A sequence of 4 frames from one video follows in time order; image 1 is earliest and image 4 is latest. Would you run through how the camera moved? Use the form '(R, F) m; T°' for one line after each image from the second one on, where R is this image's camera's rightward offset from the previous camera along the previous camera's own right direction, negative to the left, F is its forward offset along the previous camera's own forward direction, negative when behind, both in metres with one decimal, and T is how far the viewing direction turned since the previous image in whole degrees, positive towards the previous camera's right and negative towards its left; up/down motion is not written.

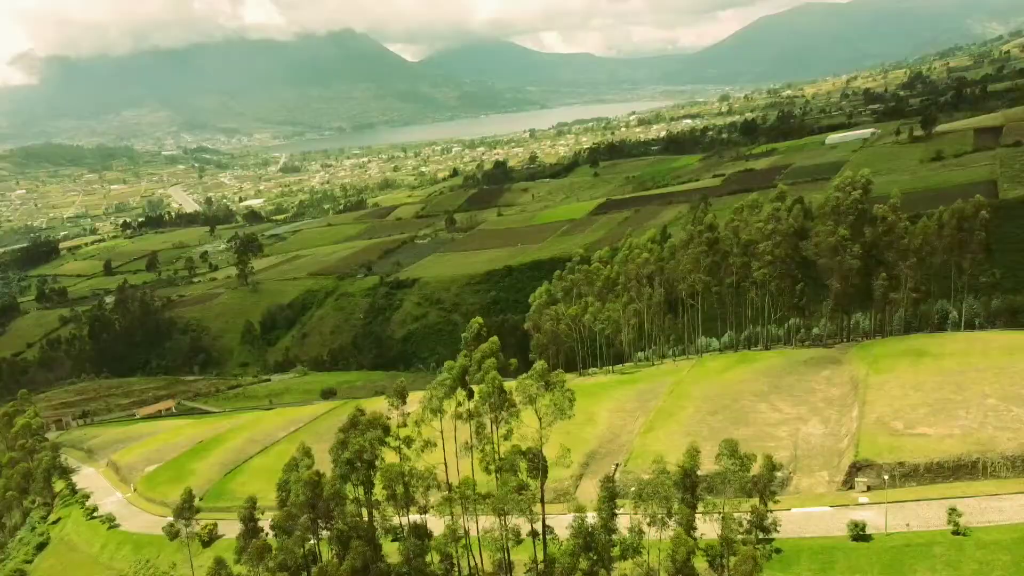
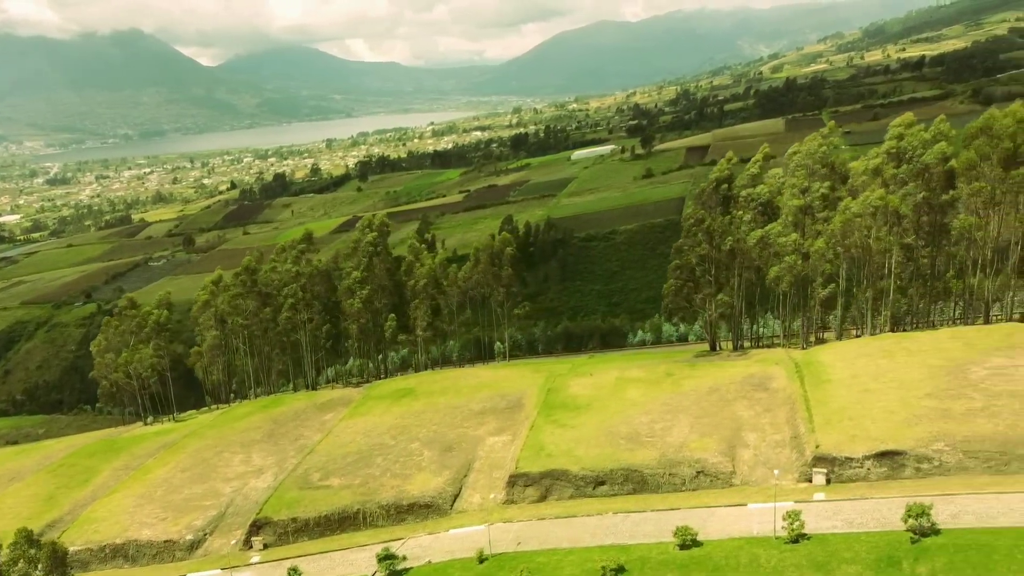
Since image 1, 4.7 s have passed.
(+22.7, -1.9) m; +12°
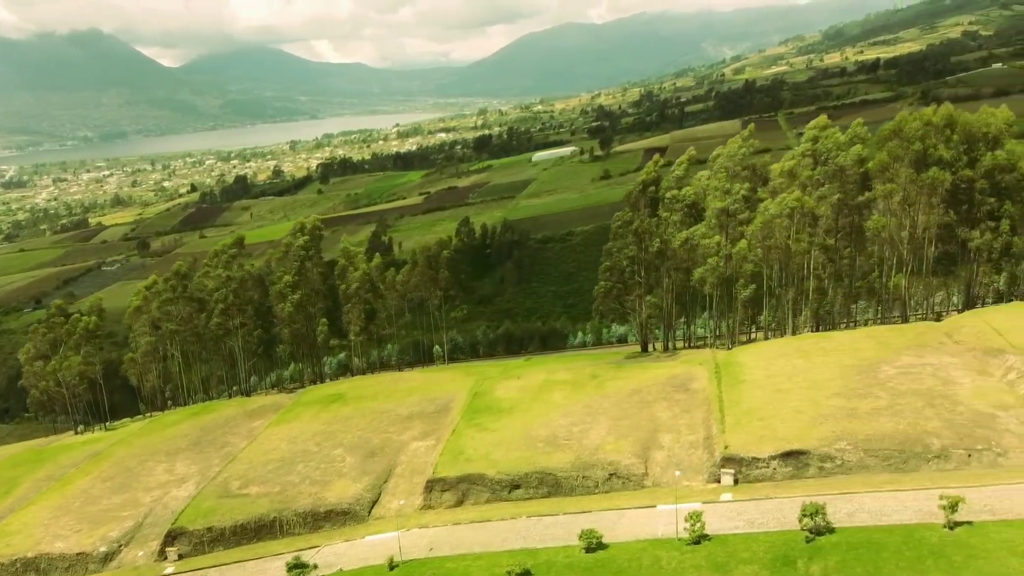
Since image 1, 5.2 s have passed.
(+2.7, +0.1) m; +2°
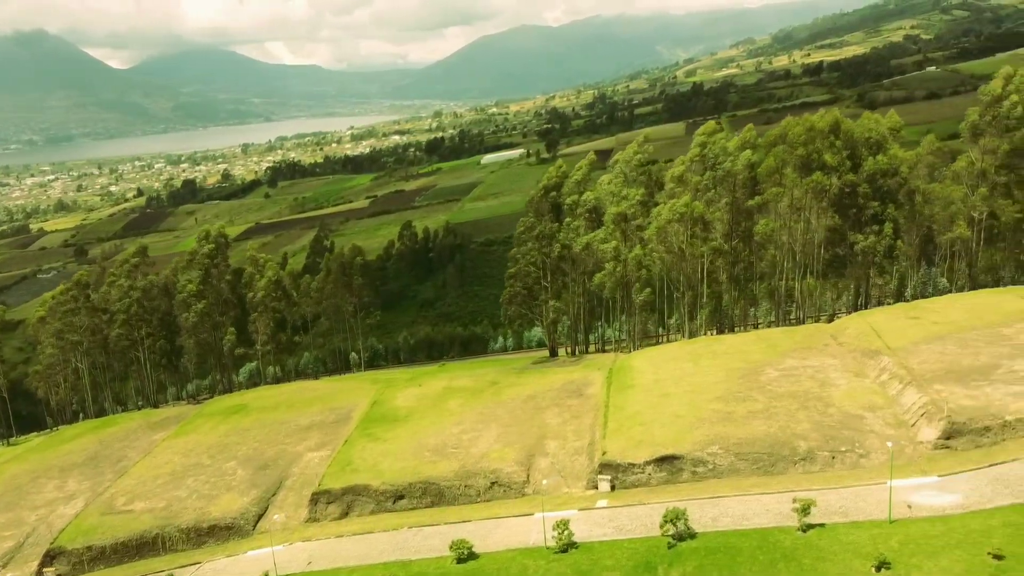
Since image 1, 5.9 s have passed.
(+3.8, +0.1) m; +3°
